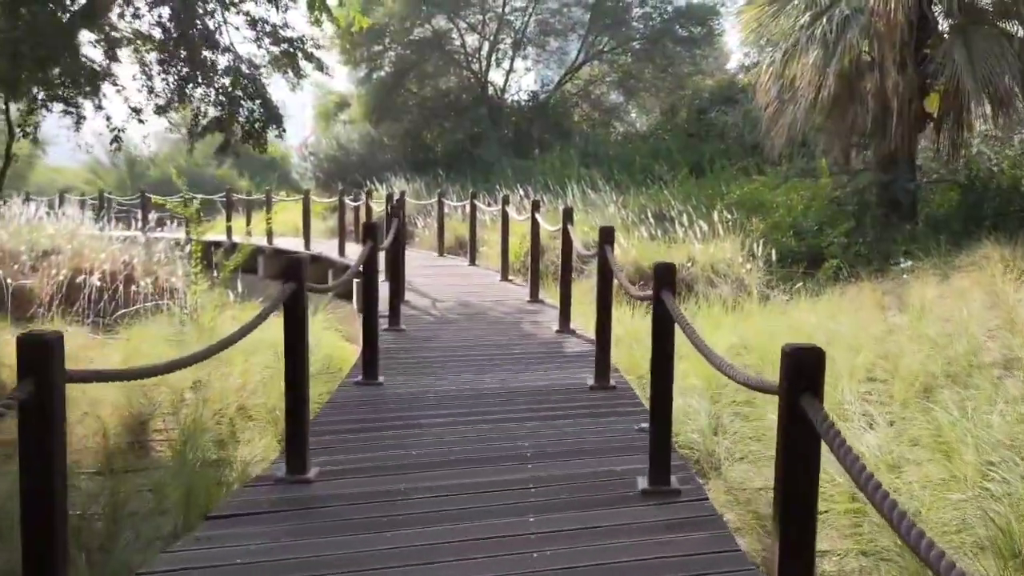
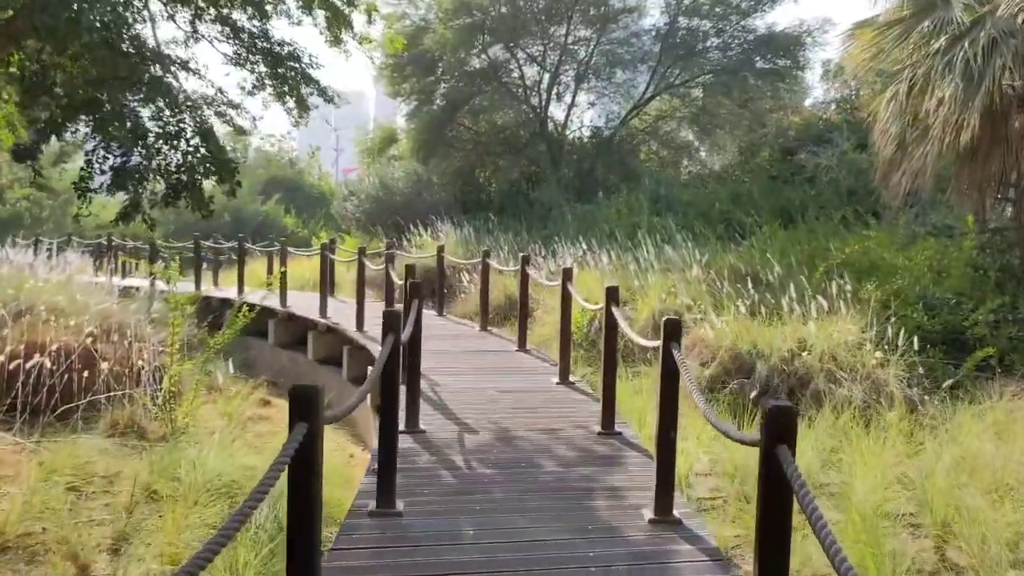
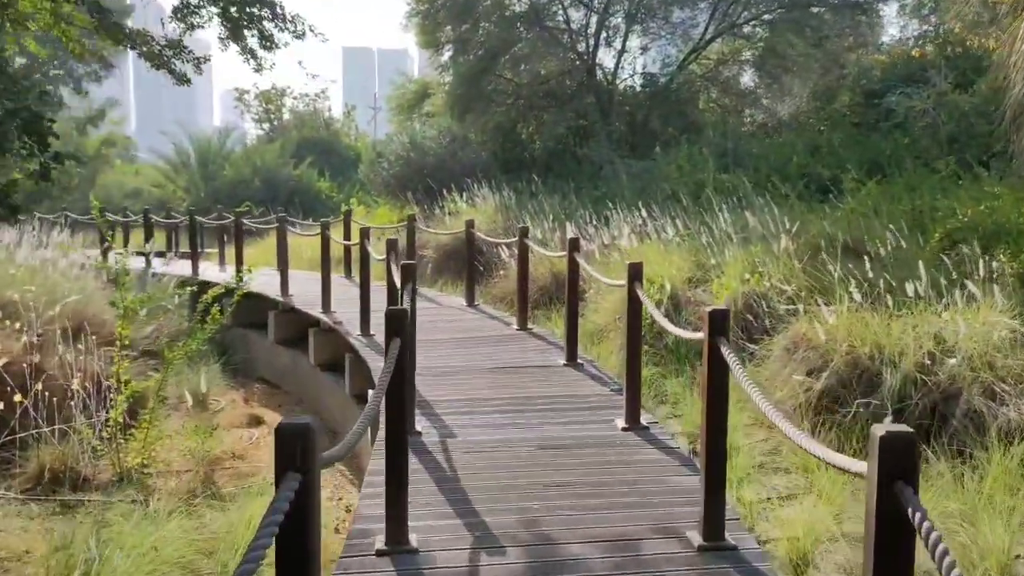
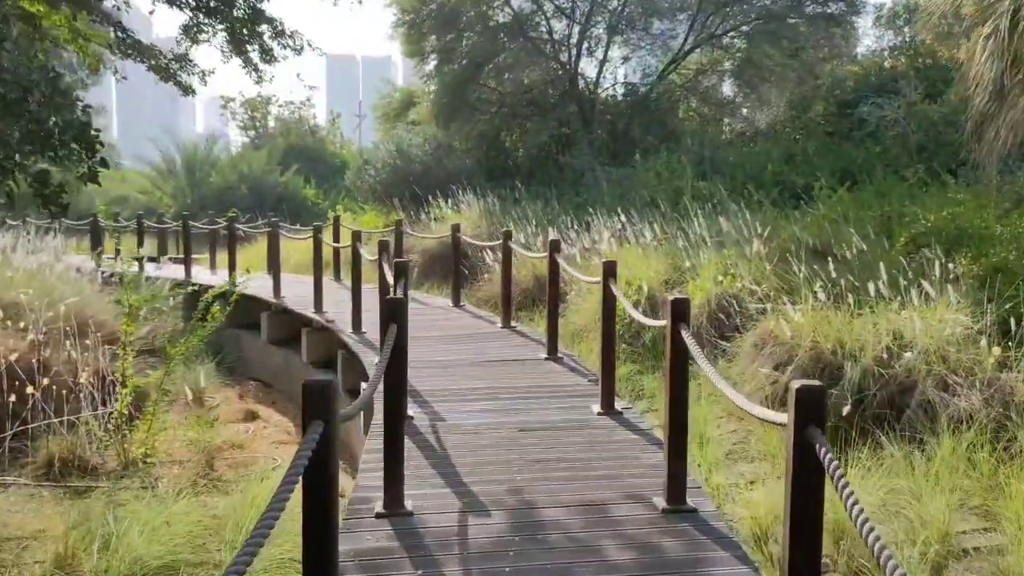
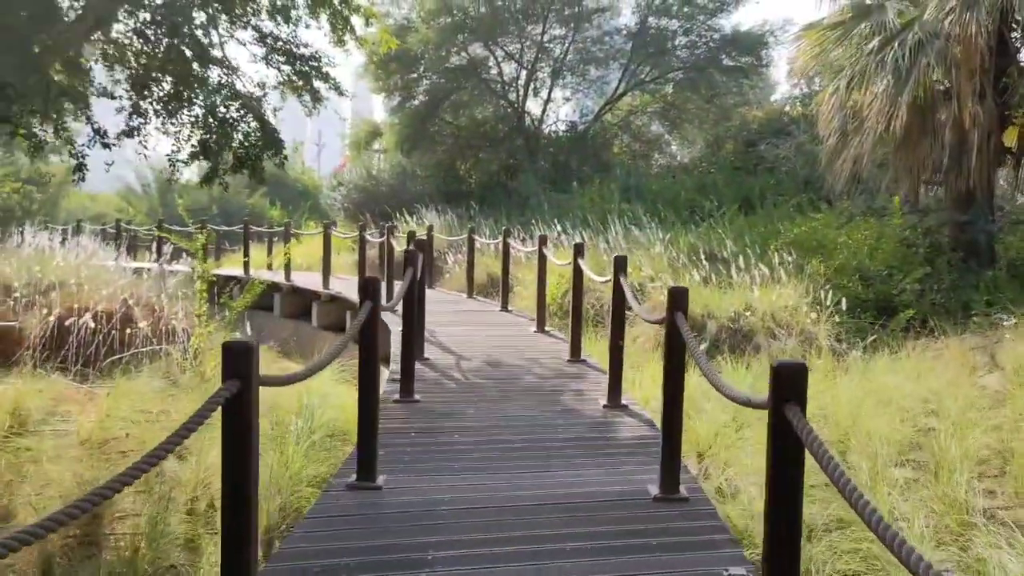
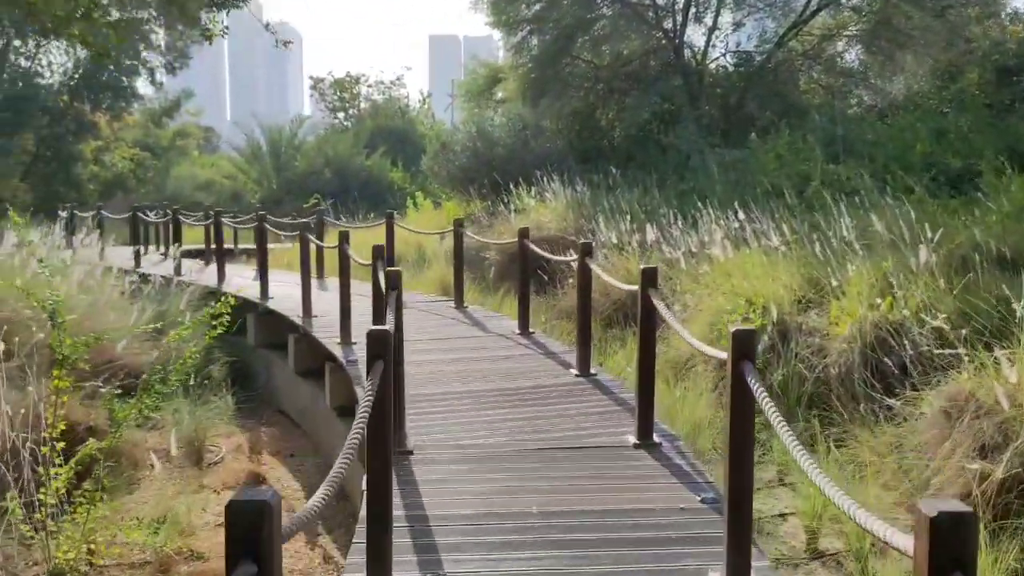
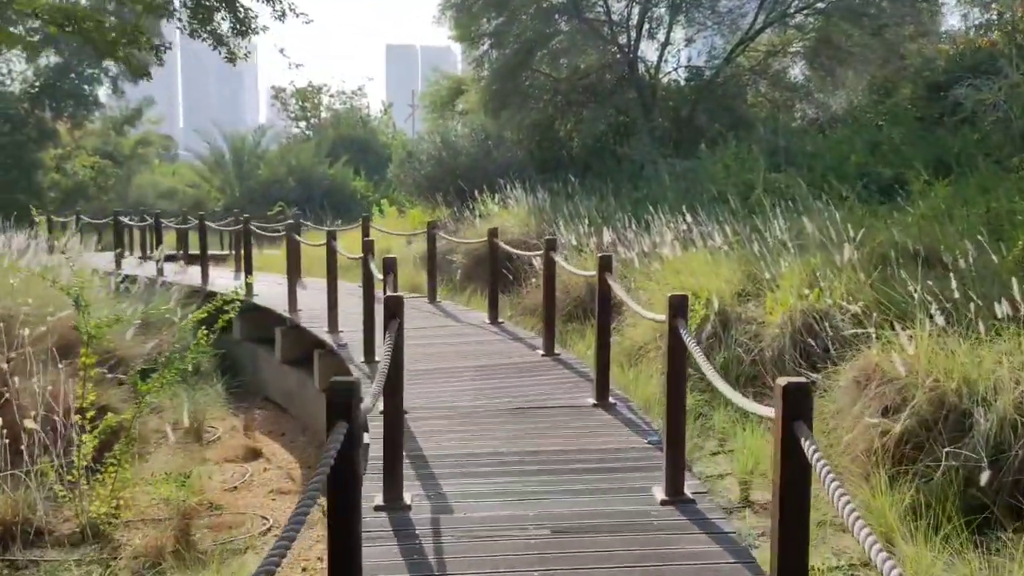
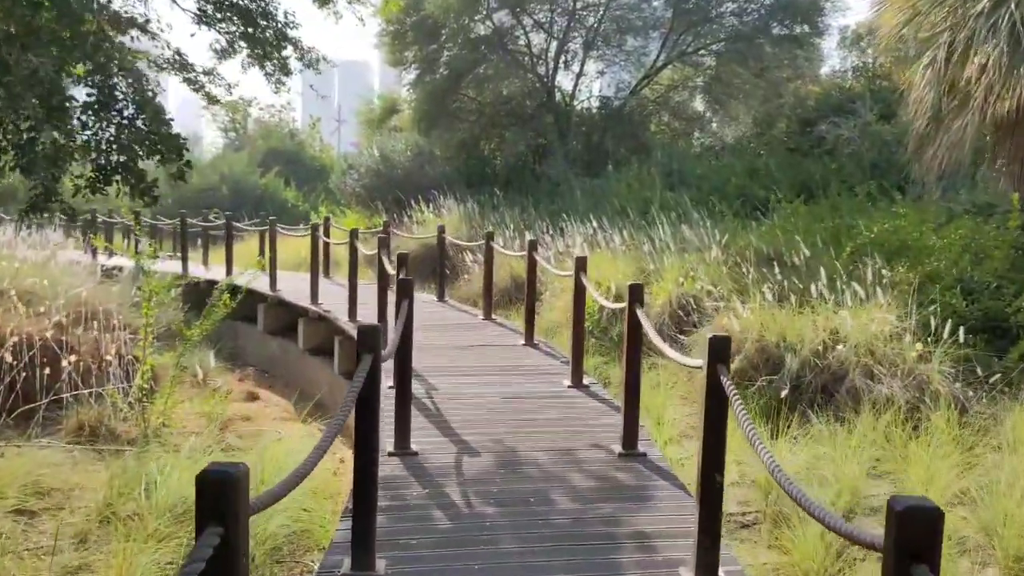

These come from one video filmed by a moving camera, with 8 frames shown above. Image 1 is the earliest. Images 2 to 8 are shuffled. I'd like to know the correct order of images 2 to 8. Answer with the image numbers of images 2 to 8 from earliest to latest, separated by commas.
5, 2, 8, 4, 3, 7, 6
